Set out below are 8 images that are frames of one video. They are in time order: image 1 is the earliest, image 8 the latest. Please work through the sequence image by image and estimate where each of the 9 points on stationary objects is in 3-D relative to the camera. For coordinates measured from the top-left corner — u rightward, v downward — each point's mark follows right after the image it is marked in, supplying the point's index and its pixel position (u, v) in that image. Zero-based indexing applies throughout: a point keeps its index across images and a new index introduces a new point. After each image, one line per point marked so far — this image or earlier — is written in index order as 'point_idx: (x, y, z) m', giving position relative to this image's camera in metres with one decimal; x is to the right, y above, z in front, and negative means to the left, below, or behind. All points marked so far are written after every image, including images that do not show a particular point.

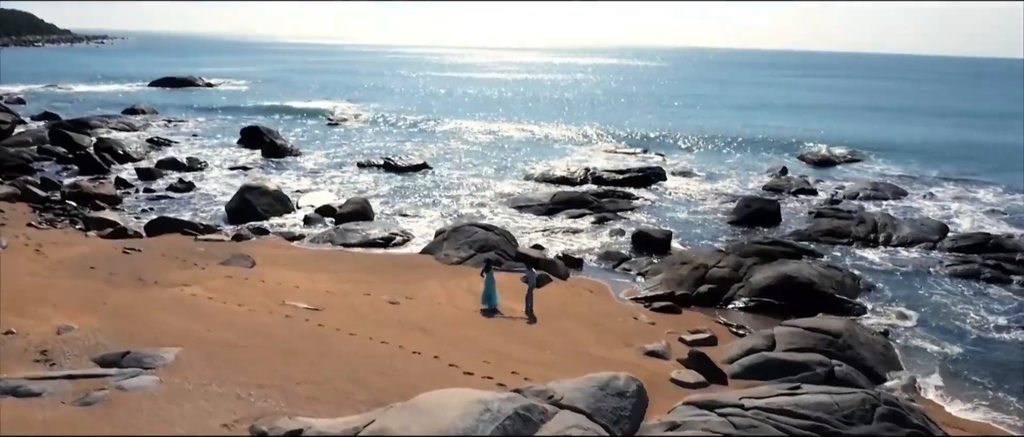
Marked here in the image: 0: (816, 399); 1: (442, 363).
0: (+4.1, -2.4, +10.6) m
1: (-1.0, -2.2, +12.0) m
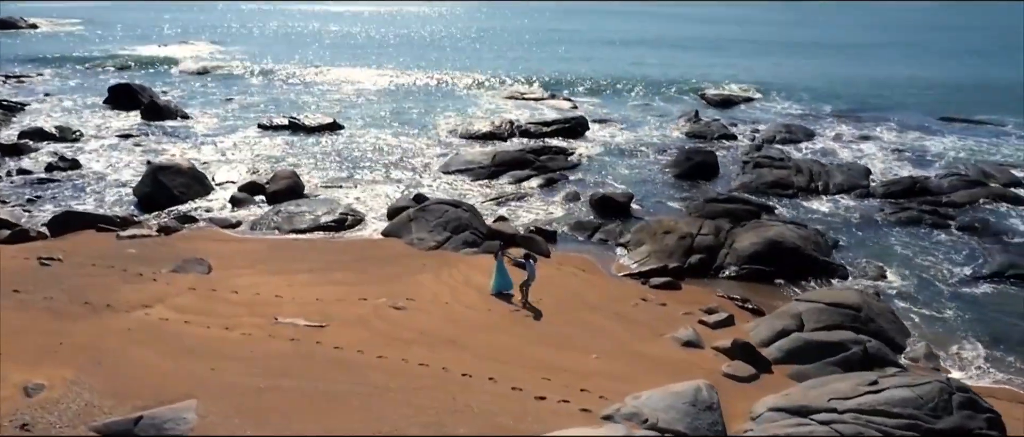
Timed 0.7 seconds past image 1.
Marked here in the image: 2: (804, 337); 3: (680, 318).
0: (+5.2, -2.3, +10.6) m
1: (0.0, -2.4, +10.9) m
2: (+4.9, -2.0, +13.3) m
3: (+3.2, -1.9, +14.7) m
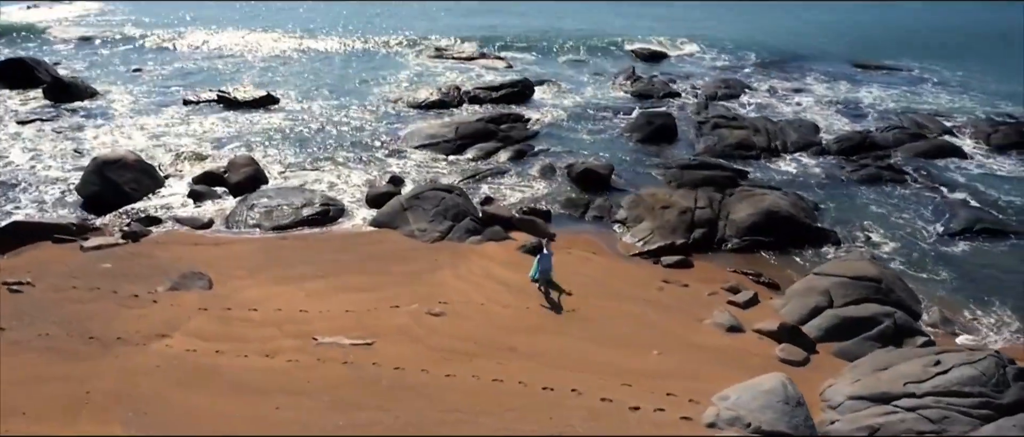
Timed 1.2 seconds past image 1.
0: (+6.4, -2.1, +11.1) m
1: (+1.2, -2.5, +10.7) m
2: (+5.7, -1.6, +13.7) m
3: (+3.8, -1.5, +14.8) m
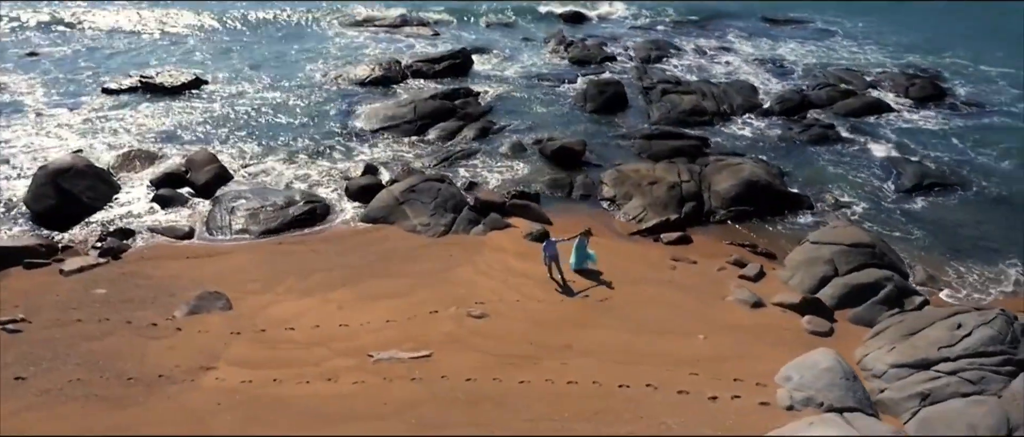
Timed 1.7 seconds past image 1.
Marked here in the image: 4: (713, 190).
0: (+7.4, -1.7, +12.2) m
1: (+2.3, -2.5, +11.1) m
2: (+6.2, -1.2, +14.7) m
3: (+4.2, -1.1, +15.5) m
4: (+4.8, +0.7, +18.8) m
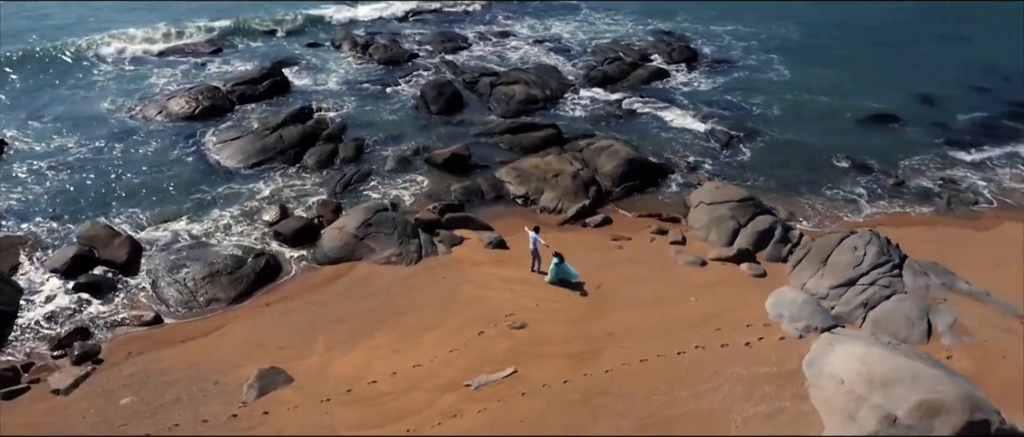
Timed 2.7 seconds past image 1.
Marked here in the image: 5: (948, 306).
0: (+7.7, -0.6, +16.9) m
1: (+3.7, -2.3, +14.0) m
2: (+5.7, -0.3, +18.7) m
3: (+3.5, -0.6, +18.7) m
4: (+2.5, +1.3, +21.9) m
5: (+8.6, -1.7, +15.4) m
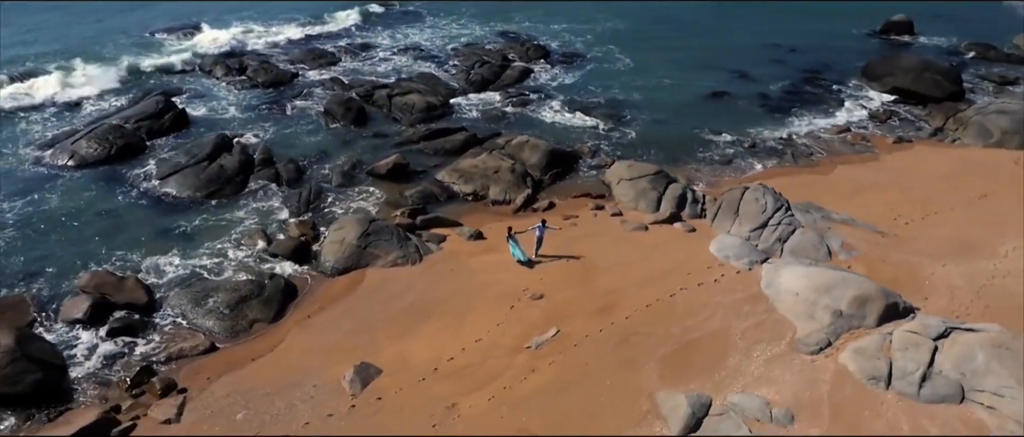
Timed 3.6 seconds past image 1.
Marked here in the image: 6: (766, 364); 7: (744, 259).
0: (+7.1, +0.6, +21.9) m
1: (+4.3, -1.6, +18.1) m
2: (+4.6, +0.7, +23.1) m
3: (+2.6, 0.0, +22.6) m
4: (+0.5, +1.8, +25.3) m
5: (+8.5, -0.4, +20.8) m
6: (+5.0, -2.9, +15.5) m
7: (+5.7, -1.0, +19.2) m
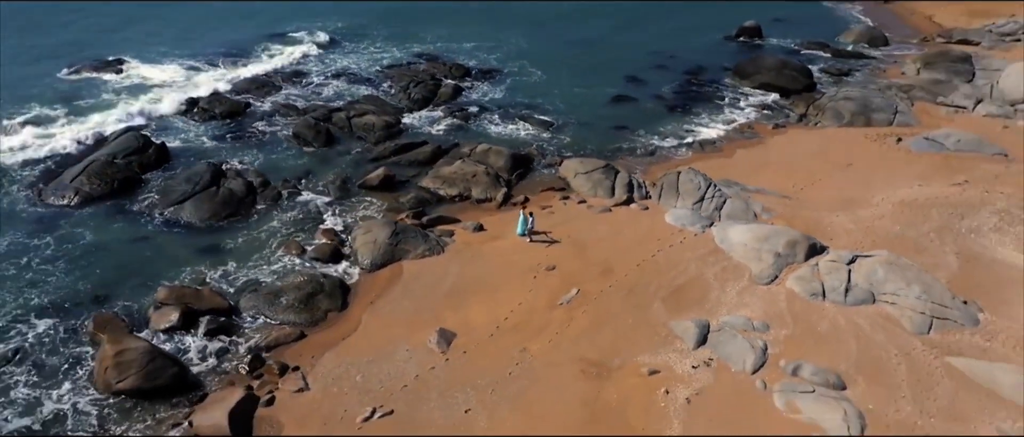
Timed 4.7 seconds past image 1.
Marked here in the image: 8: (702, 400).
0: (+6.6, +1.5, +27.7) m
1: (+4.7, -0.9, +23.5) m
2: (+3.9, +1.3, +28.5) m
3: (+2.1, +0.5, +27.5) m
4: (-0.6, +2.0, +29.9) m
5: (+8.2, +0.6, +26.9) m
6: (+6.0, -2.0, +21.0) m
7: (+5.8, -0.2, +24.8) m
8: (+4.2, -4.0, +17.2) m
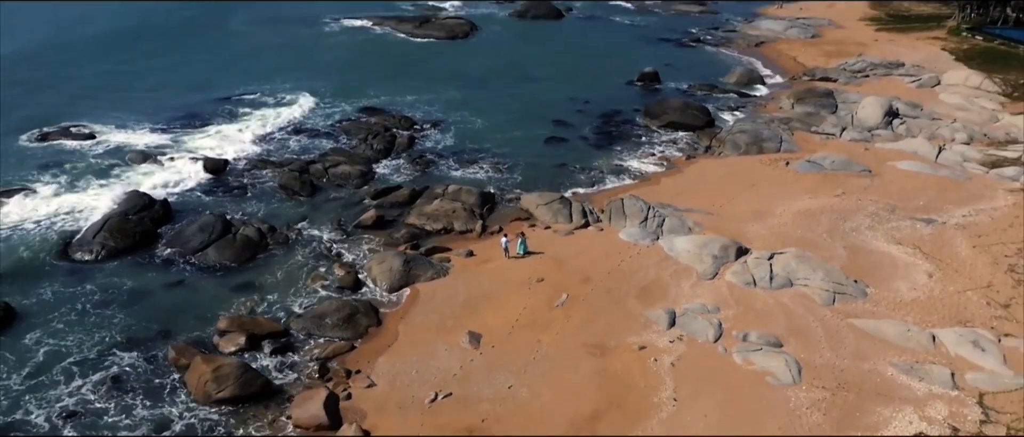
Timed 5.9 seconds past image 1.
0: (+5.5, +0.8, +33.9) m
1: (+4.4, -1.5, +29.3) m
2: (+2.8, +0.4, +34.3) m
3: (+1.2, -0.5, +33.0) m
4: (-1.9, +0.7, +35.0) m
5: (+7.3, +0.1, +33.2) m
6: (+6.1, -2.4, +27.0) m
7: (+5.3, -0.8, +30.8) m
8: (+5.0, -4.2, +22.9) m
